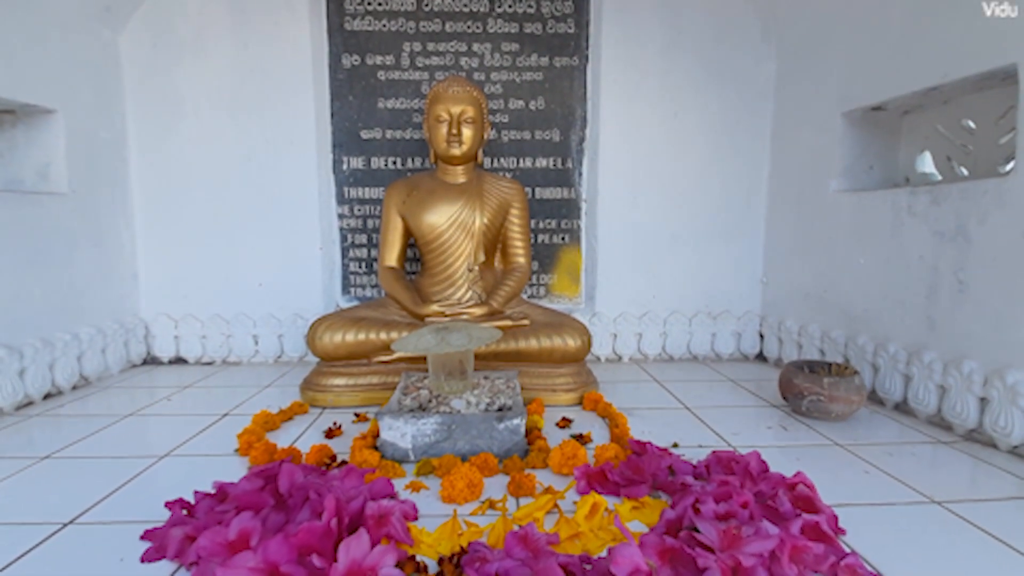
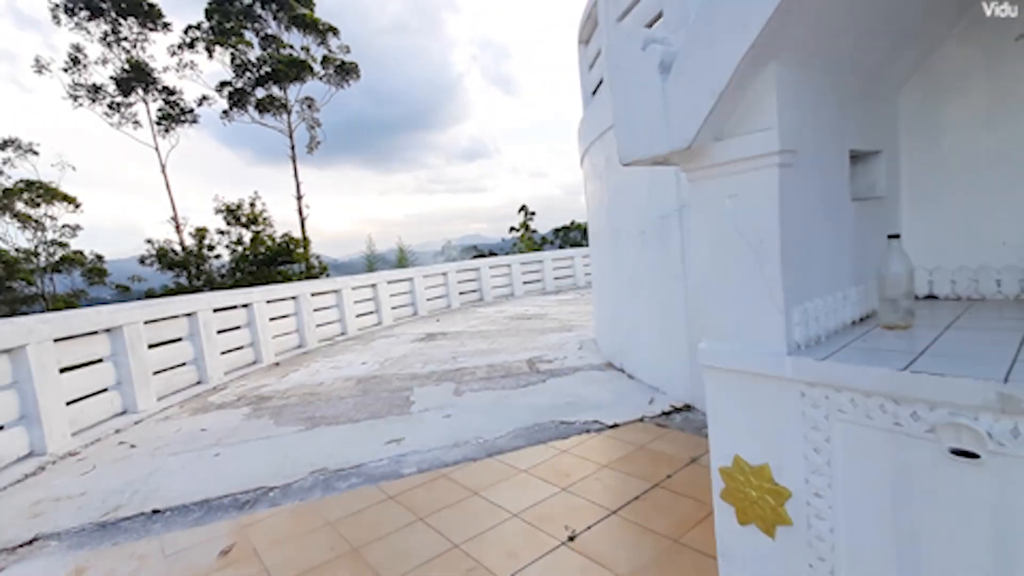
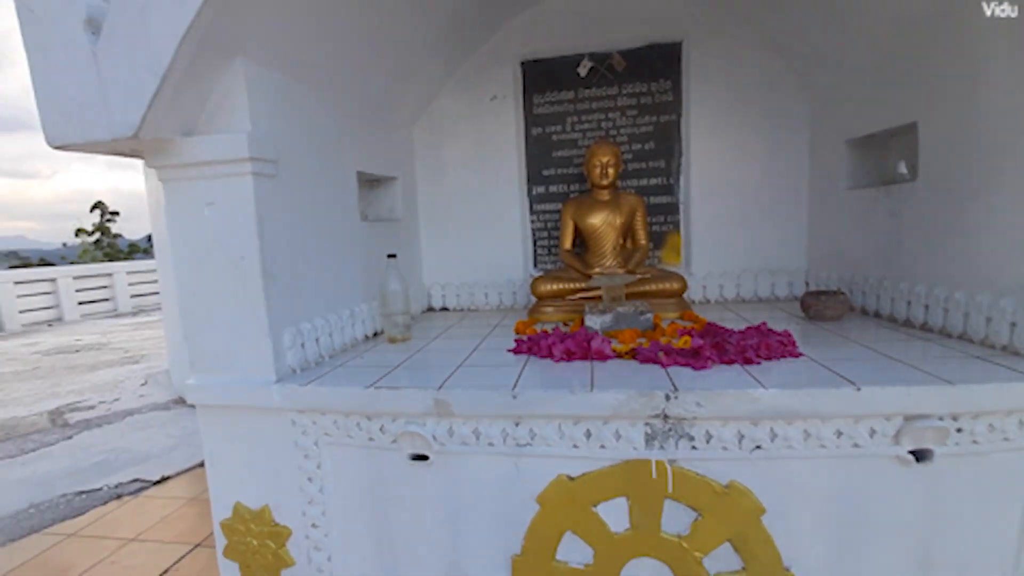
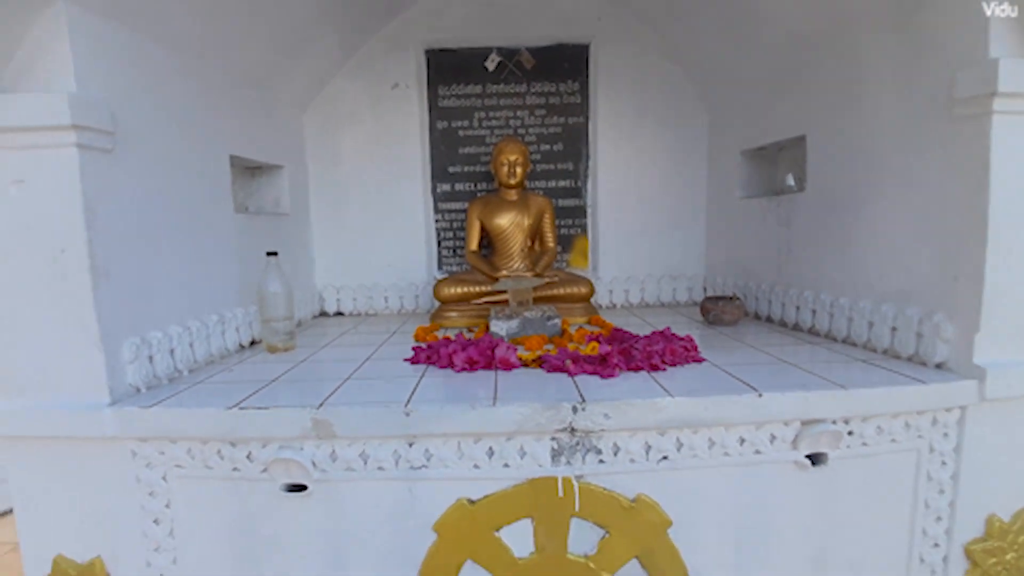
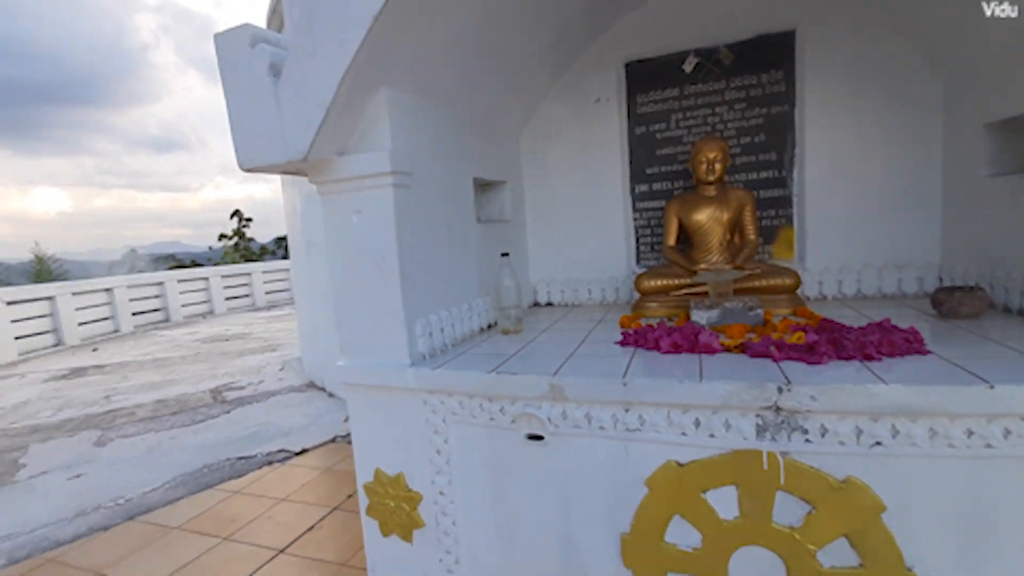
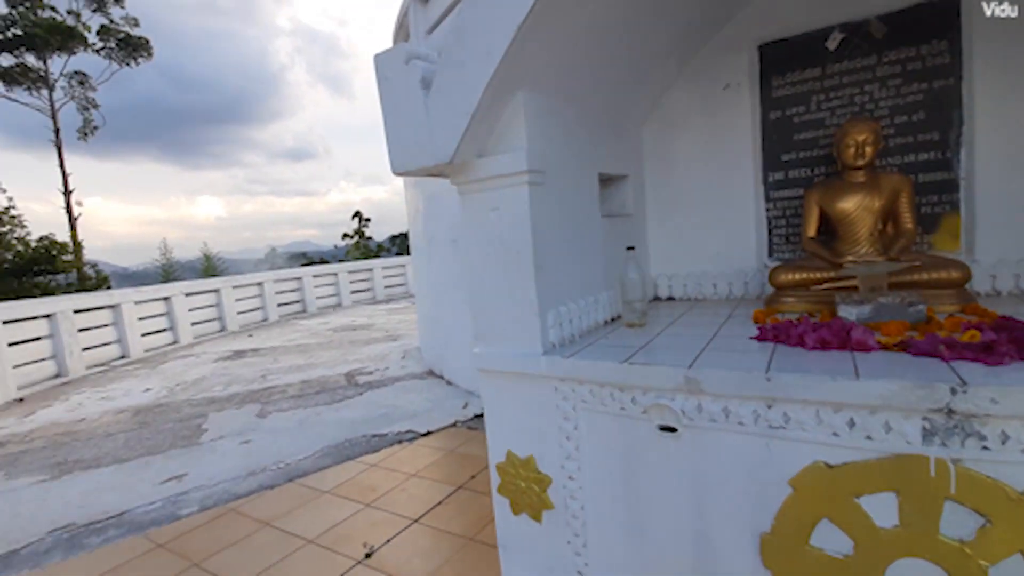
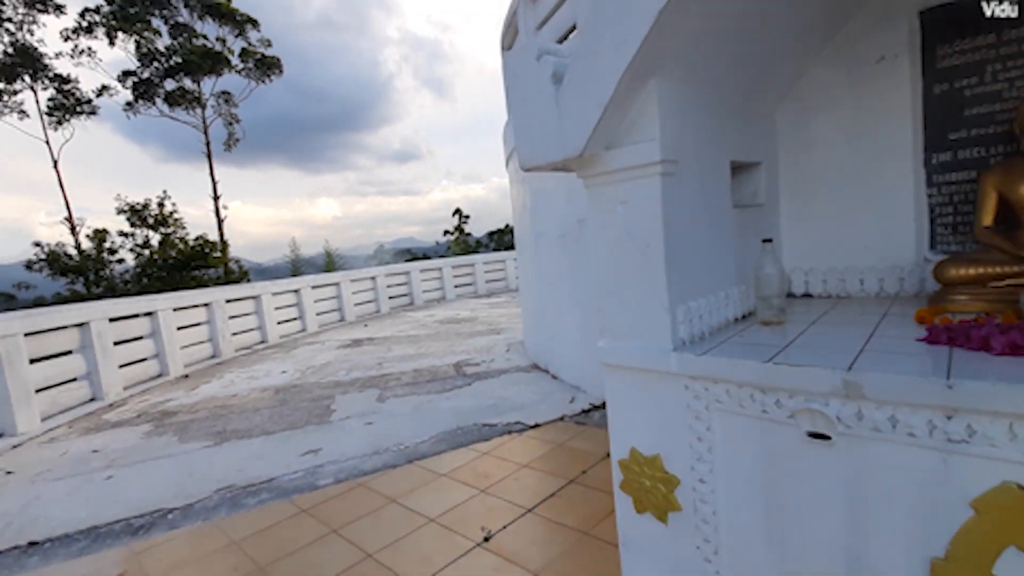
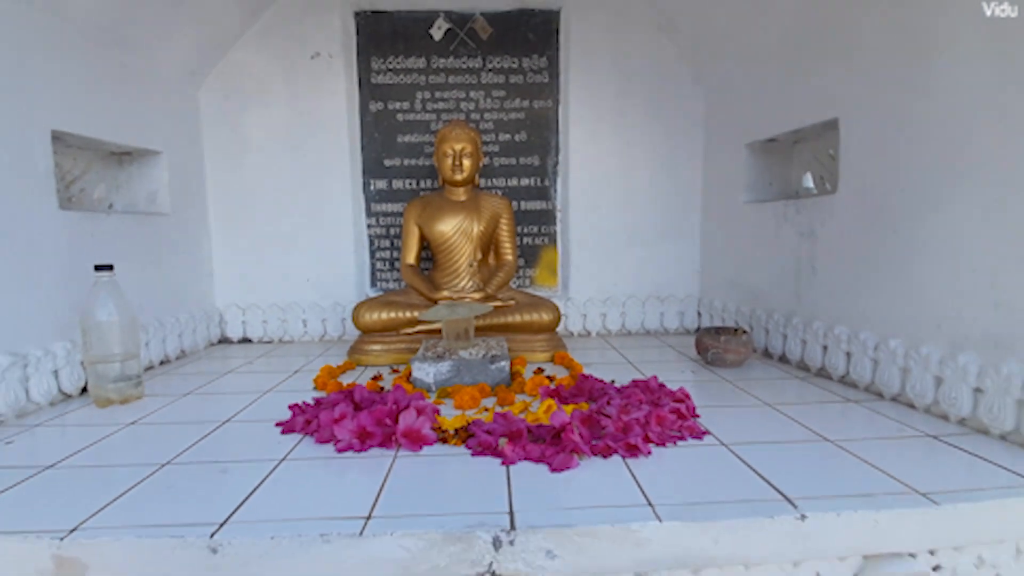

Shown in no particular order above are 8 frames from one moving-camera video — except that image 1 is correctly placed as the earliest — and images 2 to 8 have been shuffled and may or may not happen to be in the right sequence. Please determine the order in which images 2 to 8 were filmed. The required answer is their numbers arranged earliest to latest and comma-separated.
8, 4, 3, 5, 6, 7, 2
